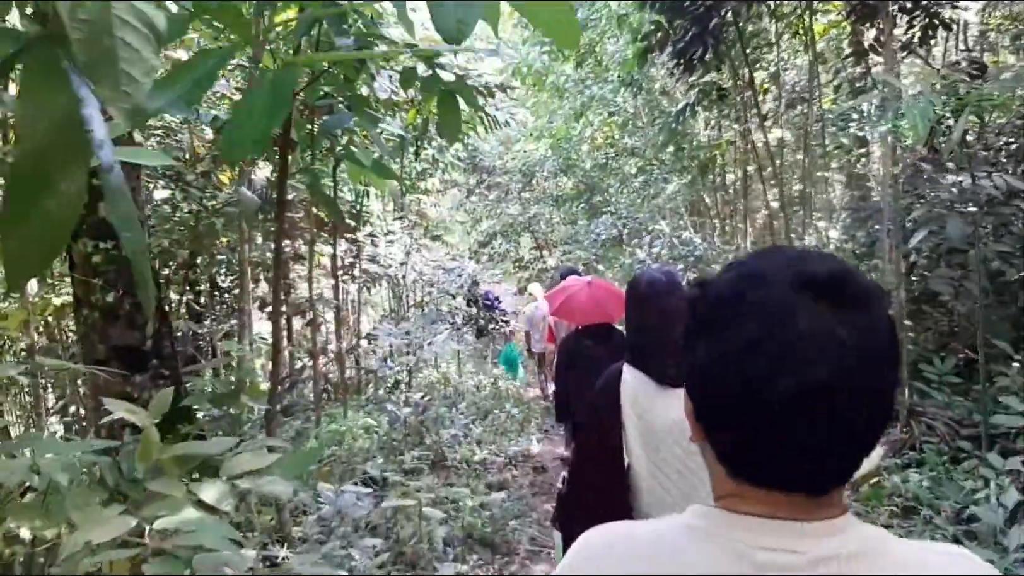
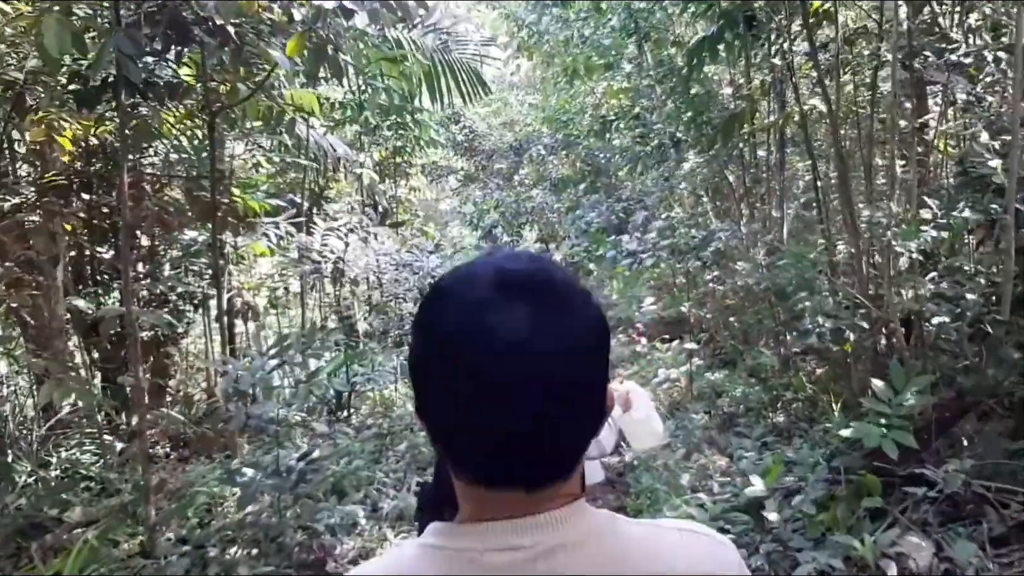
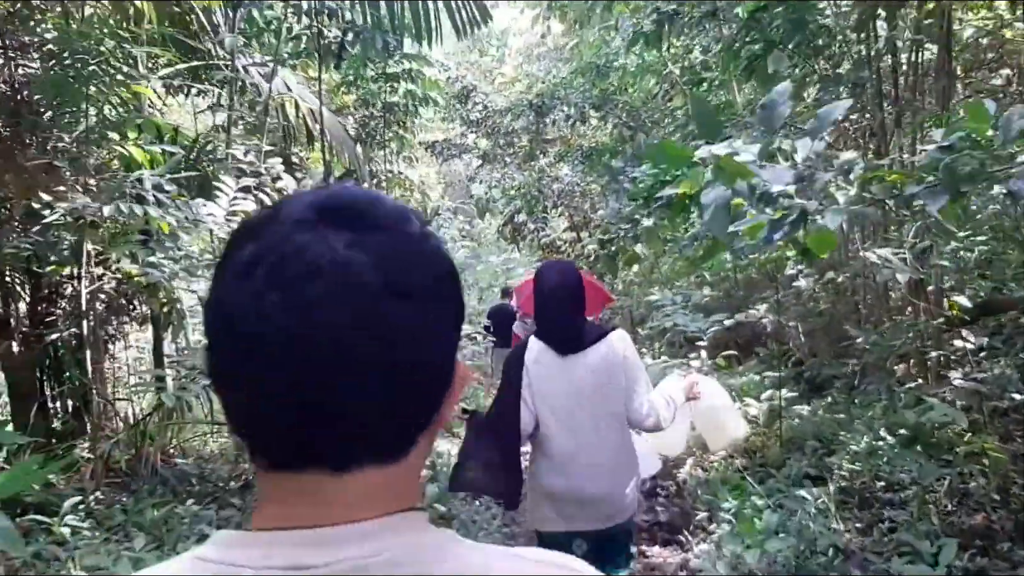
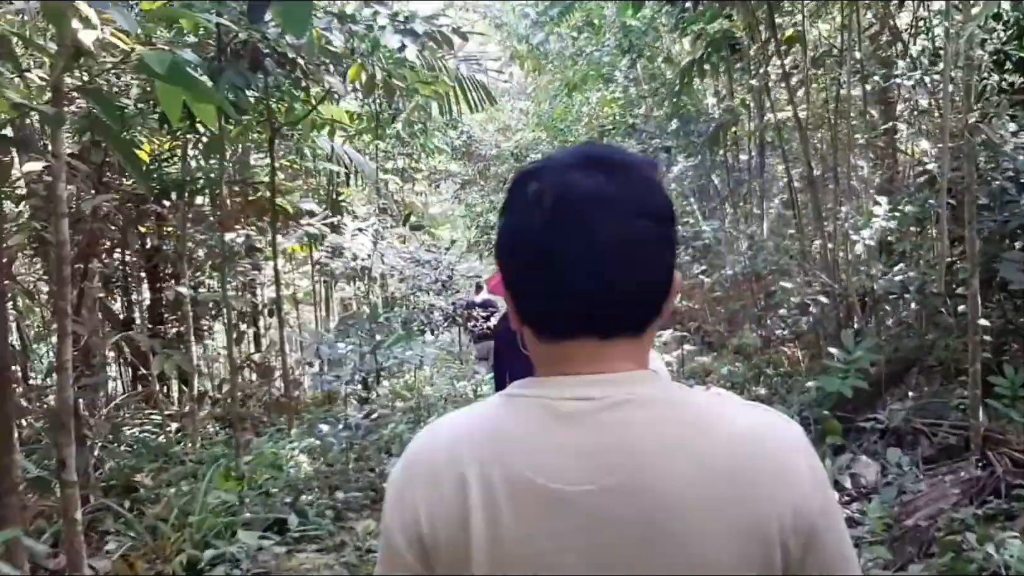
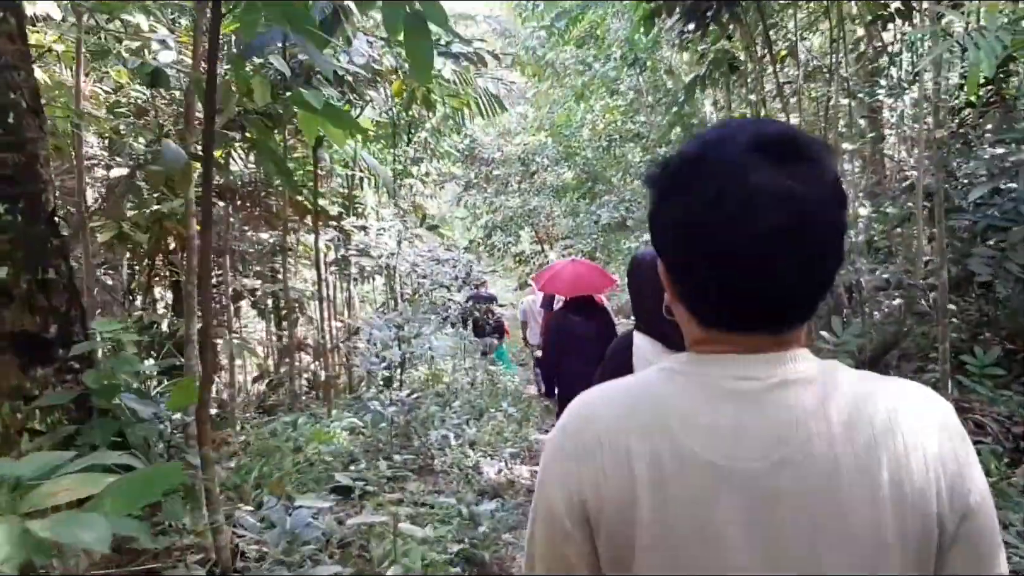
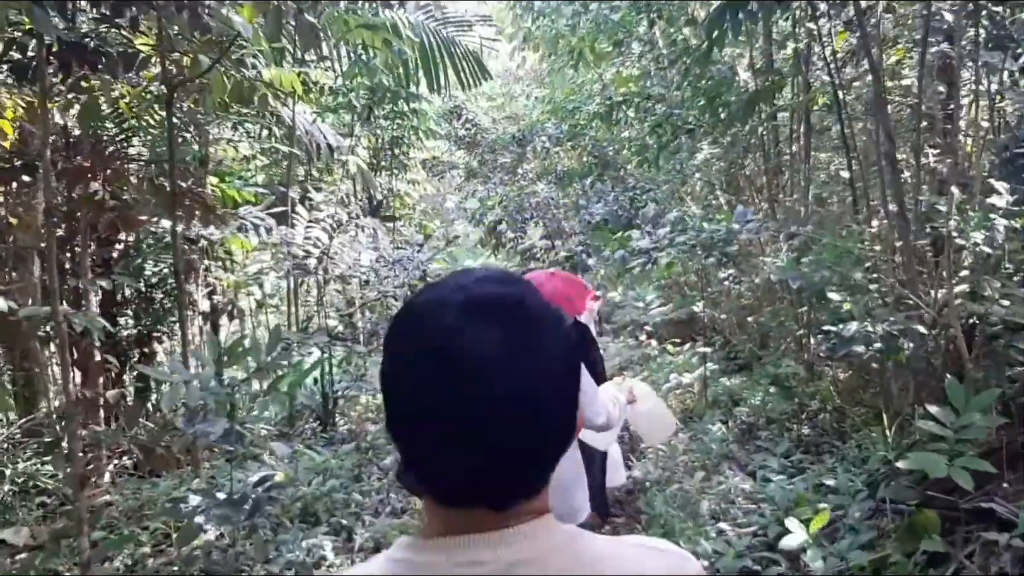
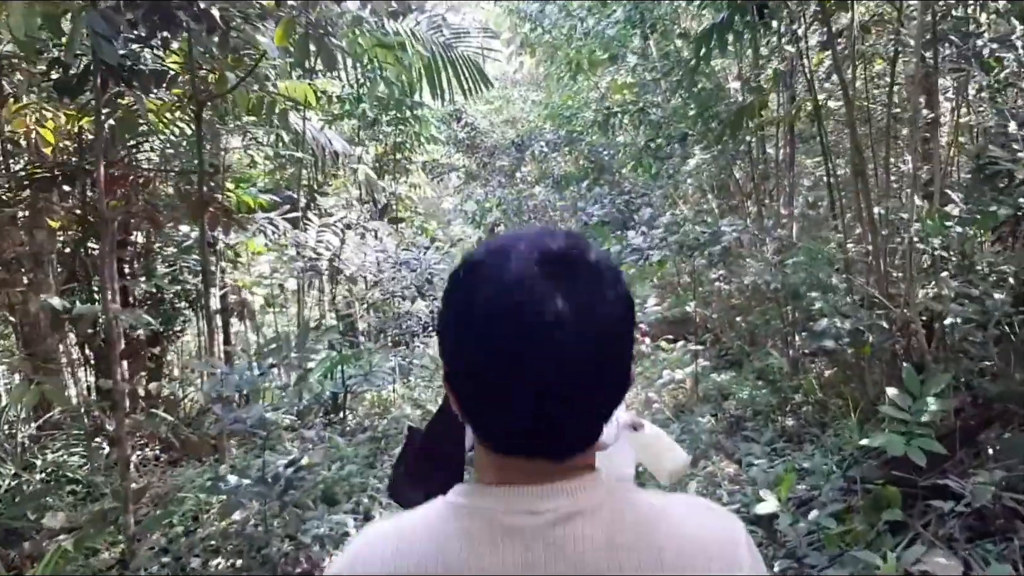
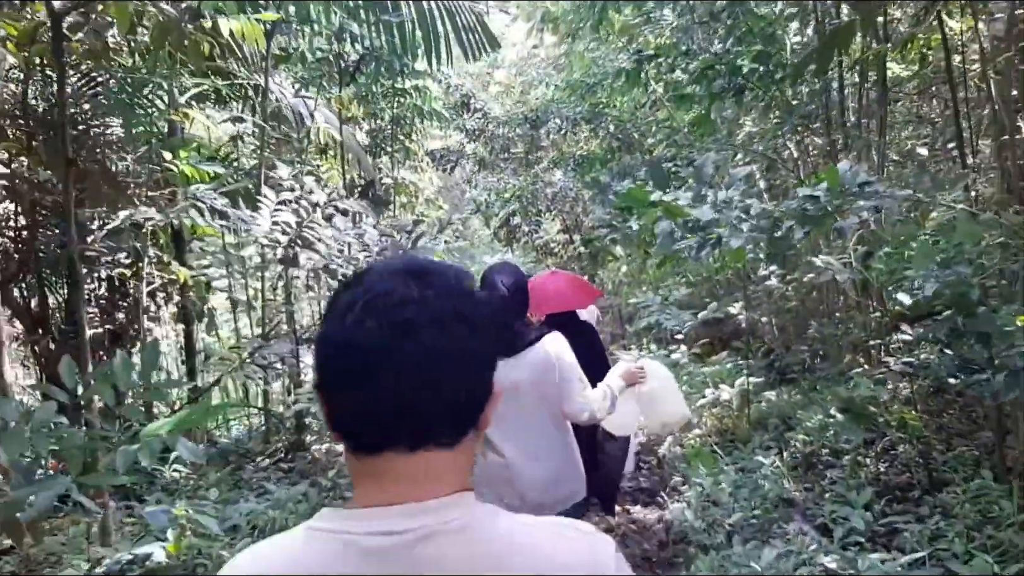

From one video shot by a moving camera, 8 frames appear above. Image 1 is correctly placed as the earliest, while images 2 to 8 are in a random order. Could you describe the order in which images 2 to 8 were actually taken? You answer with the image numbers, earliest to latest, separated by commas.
5, 4, 2, 7, 6, 8, 3
